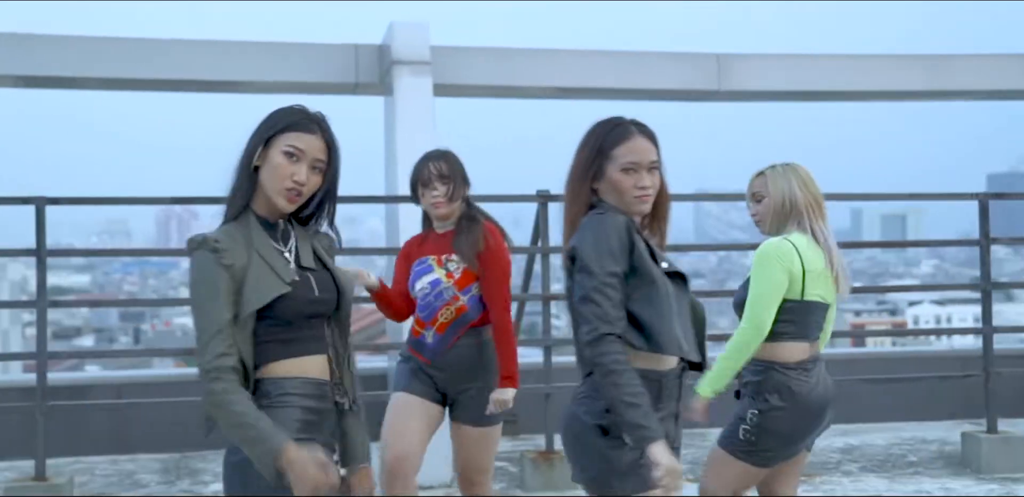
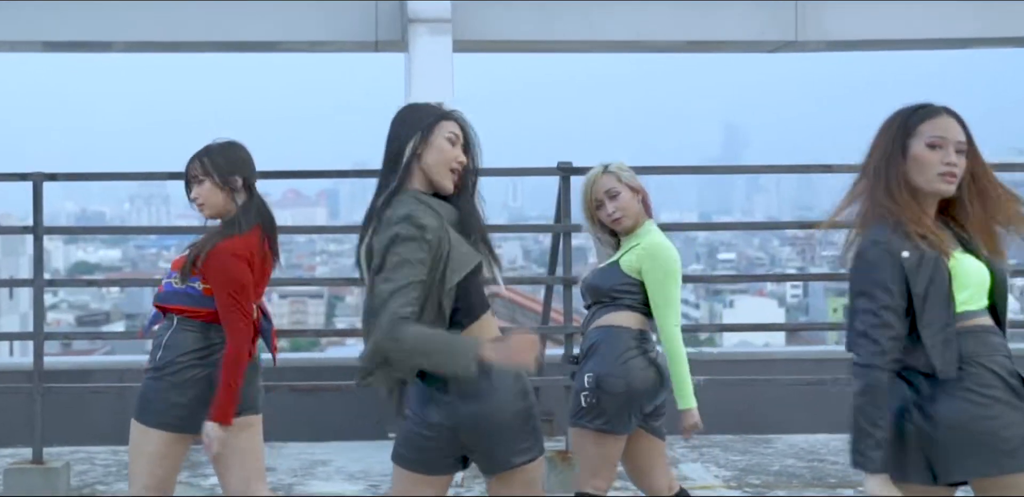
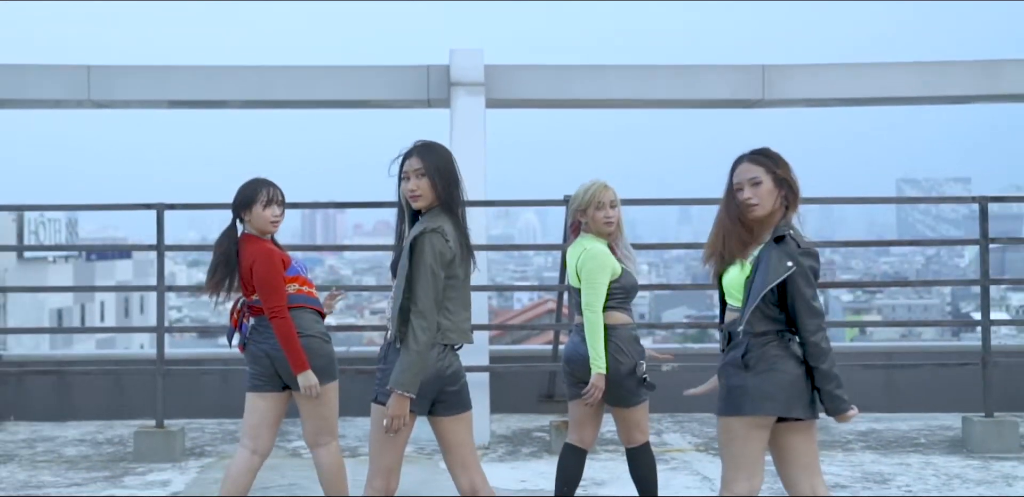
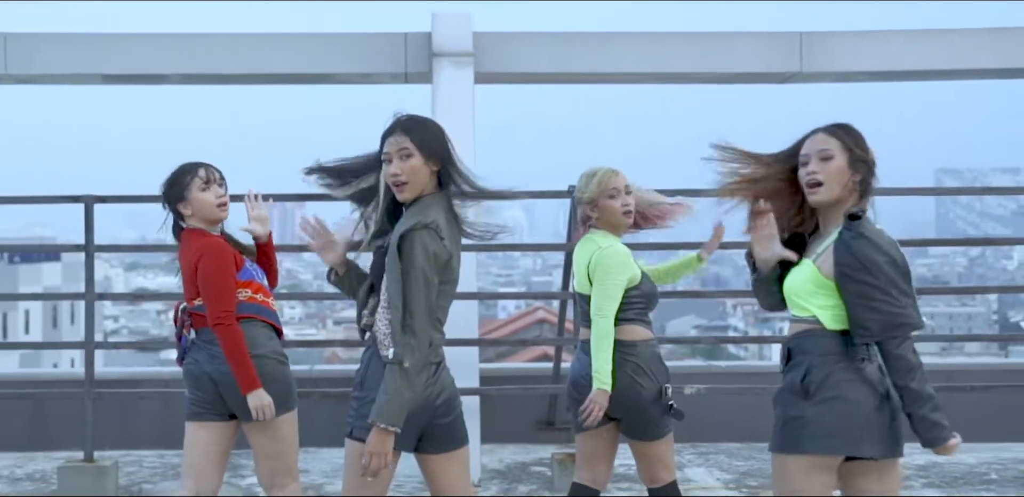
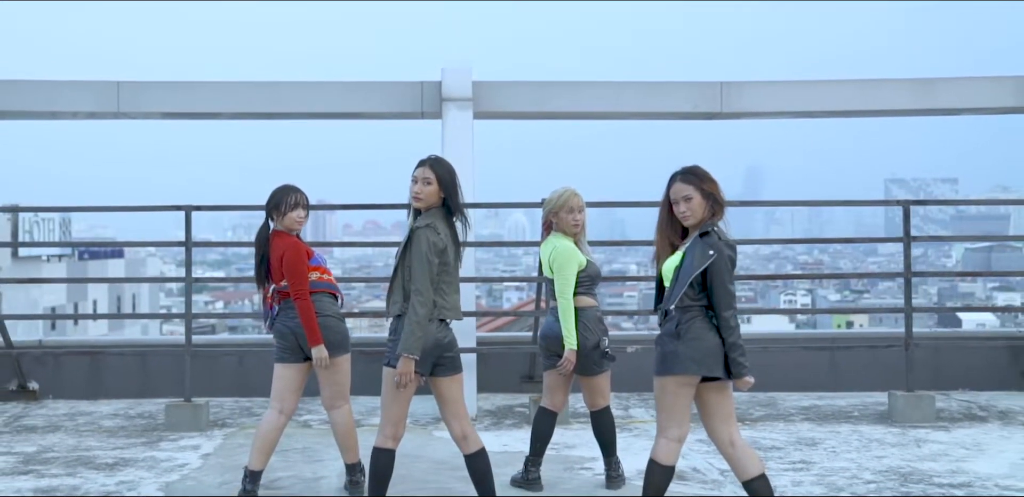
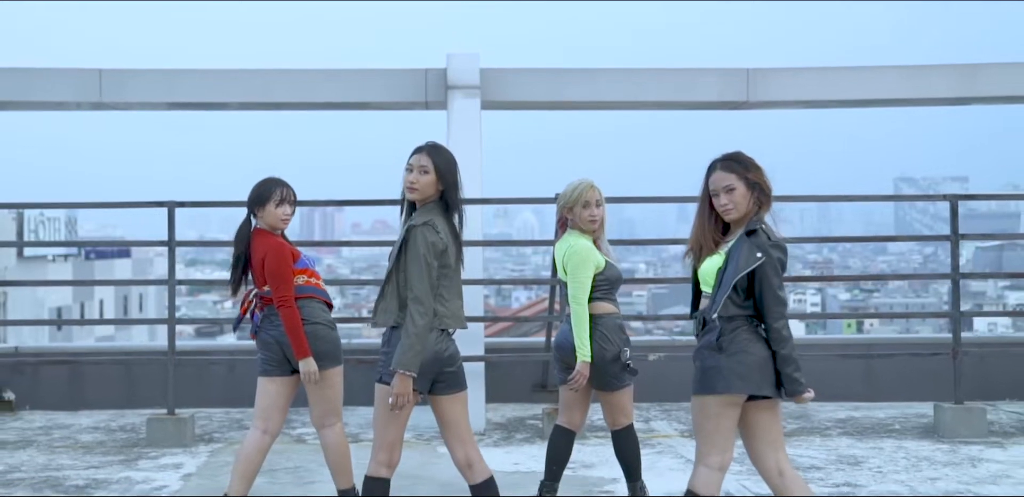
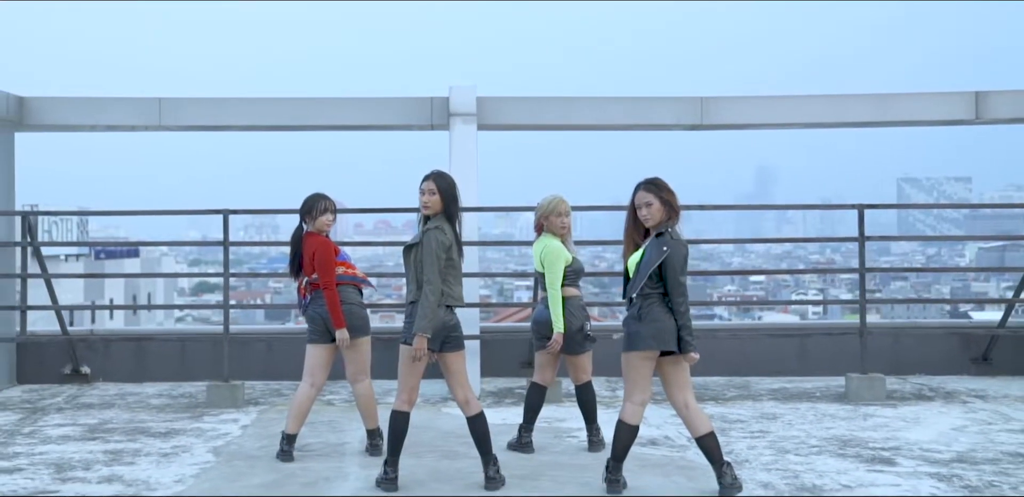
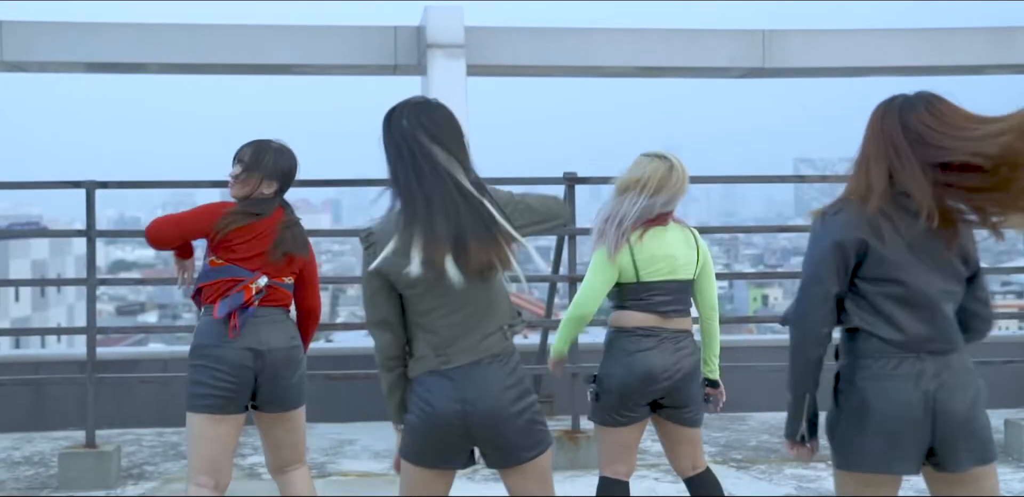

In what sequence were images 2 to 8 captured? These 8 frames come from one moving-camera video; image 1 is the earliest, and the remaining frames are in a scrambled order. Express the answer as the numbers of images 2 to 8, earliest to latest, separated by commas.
8, 2, 4, 3, 6, 5, 7
